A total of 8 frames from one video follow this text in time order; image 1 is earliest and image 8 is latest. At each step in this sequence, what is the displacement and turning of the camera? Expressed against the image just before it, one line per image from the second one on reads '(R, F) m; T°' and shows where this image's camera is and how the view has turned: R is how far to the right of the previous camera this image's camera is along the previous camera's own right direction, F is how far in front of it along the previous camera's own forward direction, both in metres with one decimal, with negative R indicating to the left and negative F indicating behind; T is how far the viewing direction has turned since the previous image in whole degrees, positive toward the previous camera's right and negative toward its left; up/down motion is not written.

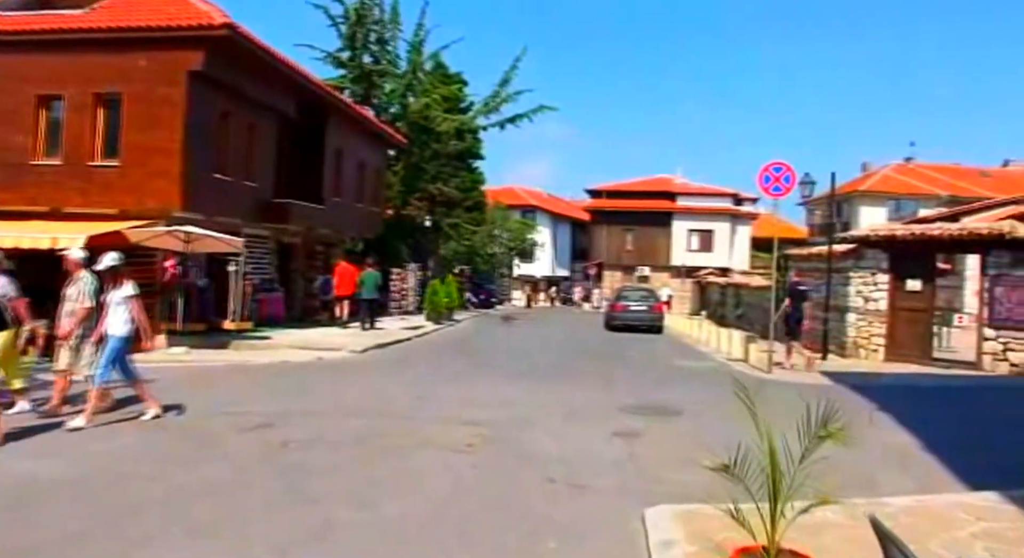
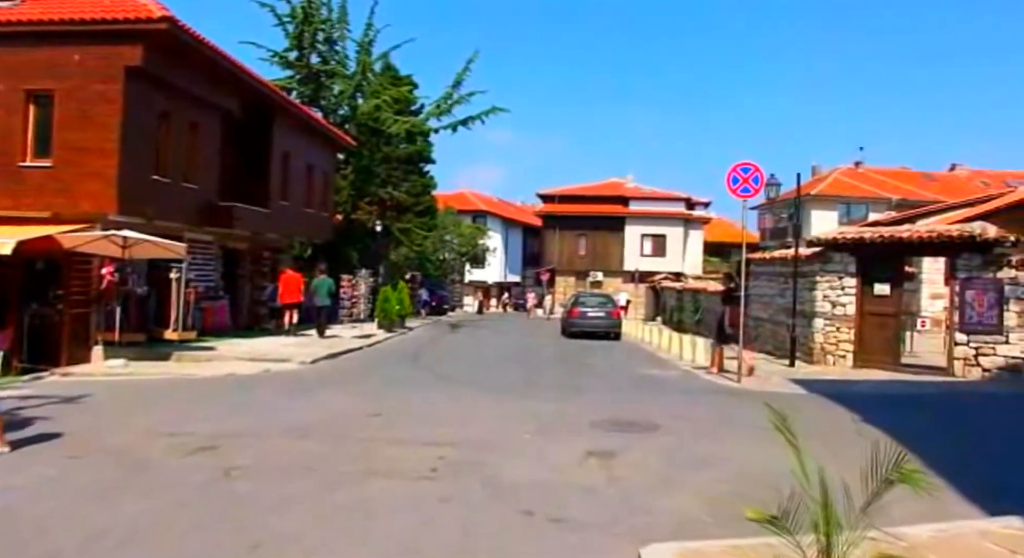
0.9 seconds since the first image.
(-0.2, +0.8) m; +3°
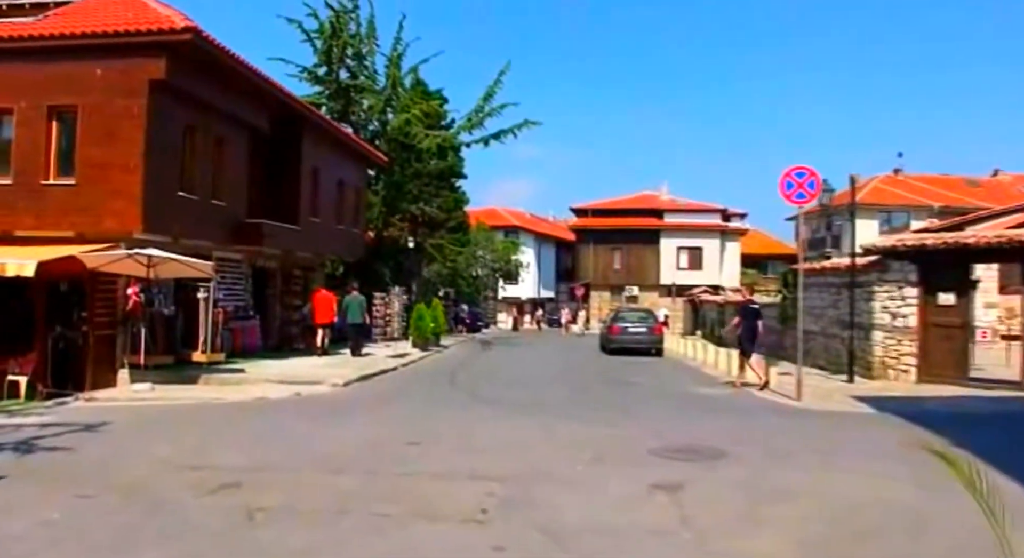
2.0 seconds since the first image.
(-0.2, +0.9) m; -2°
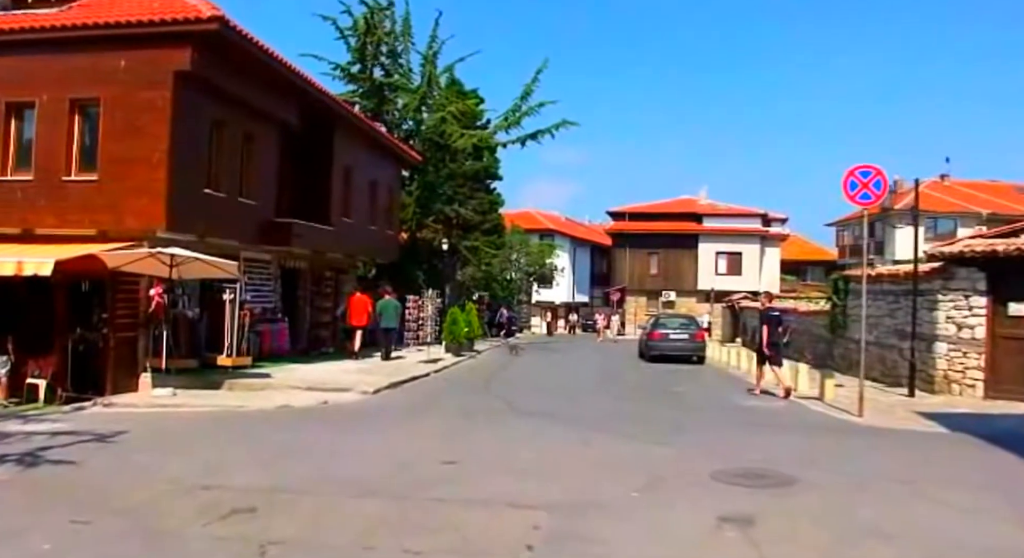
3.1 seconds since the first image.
(-0.1, +1.0) m; -2°
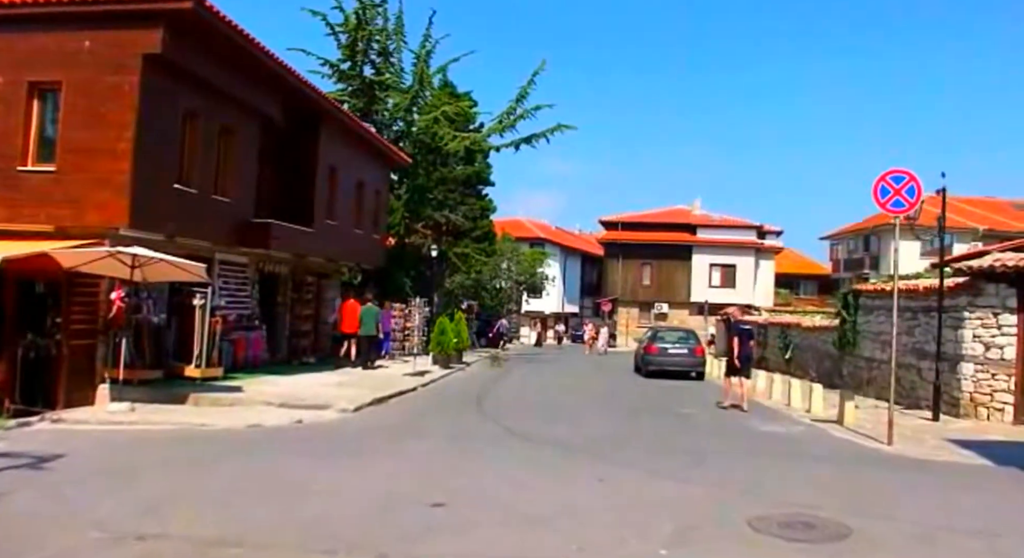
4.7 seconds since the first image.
(-0.1, +1.4) m; +1°
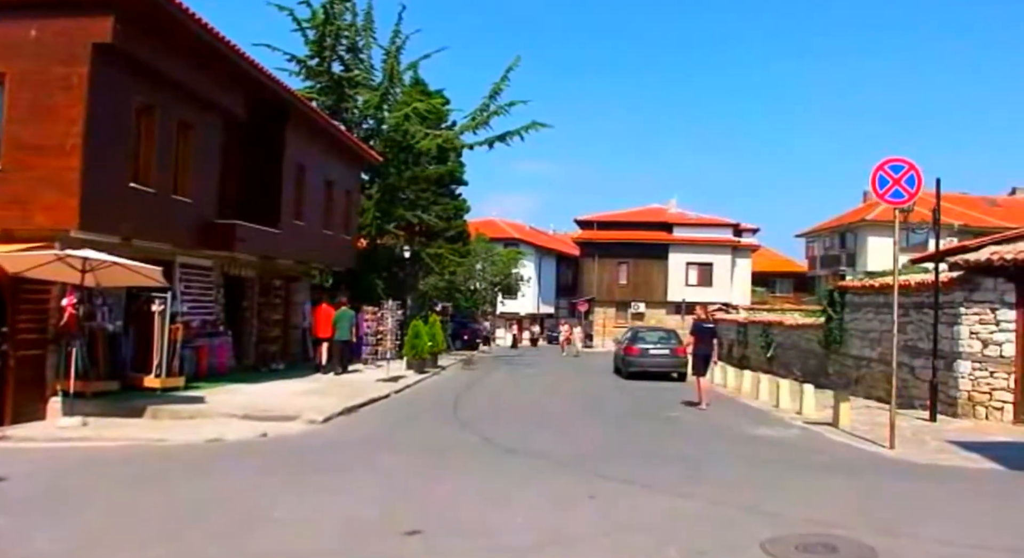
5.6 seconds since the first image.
(-0.1, +0.9) m; +2°
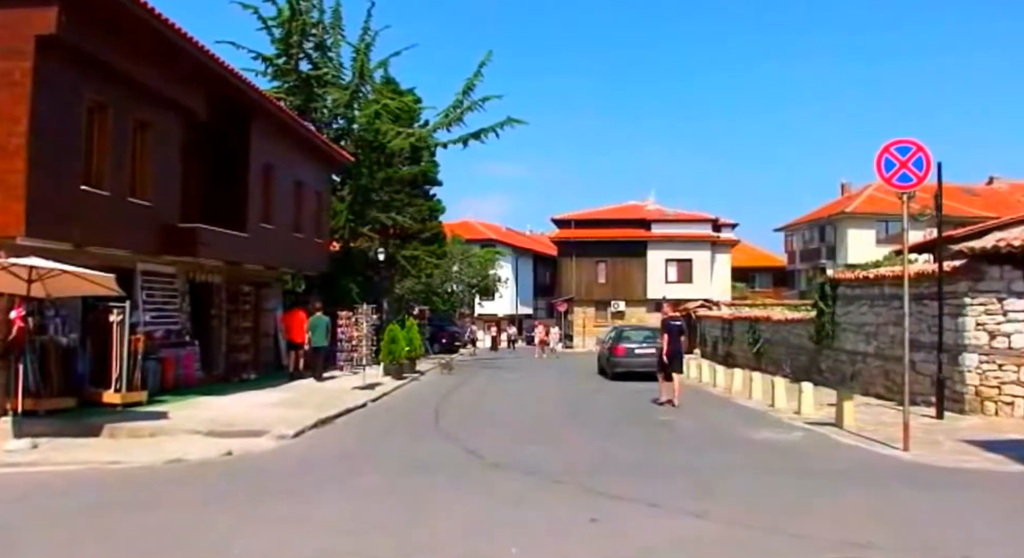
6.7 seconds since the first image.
(-0.1, +1.0) m; +1°
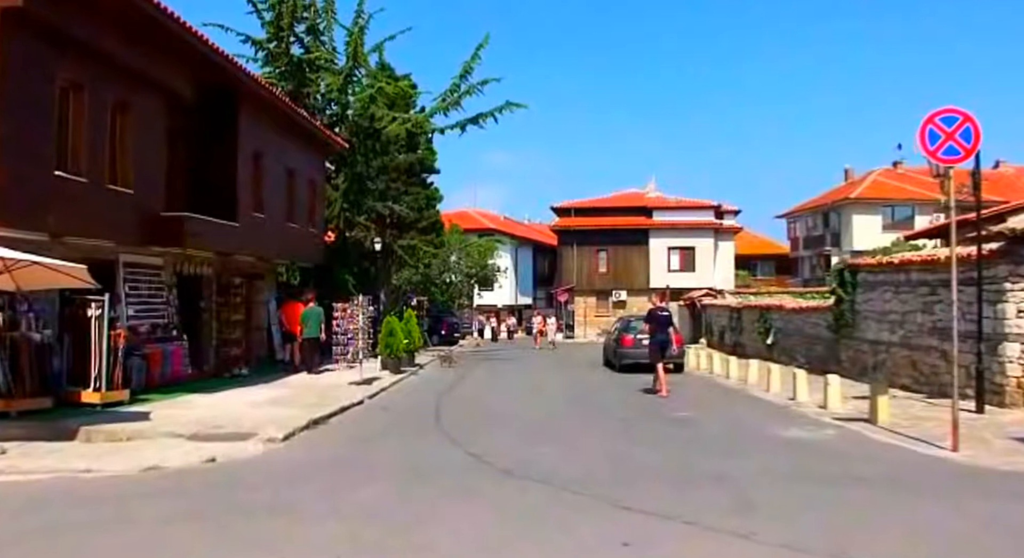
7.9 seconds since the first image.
(-0.2, +1.1) m; 0°
